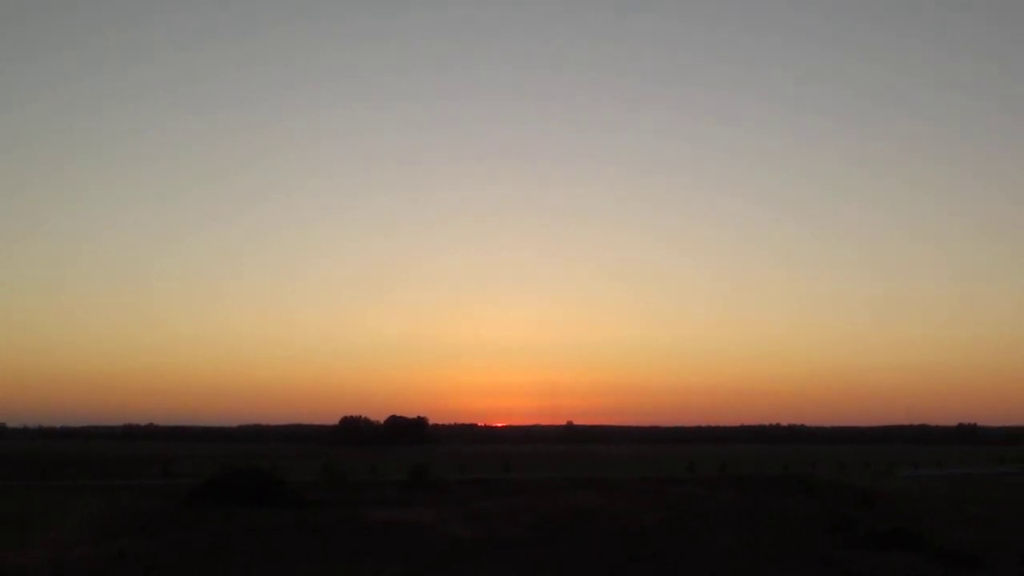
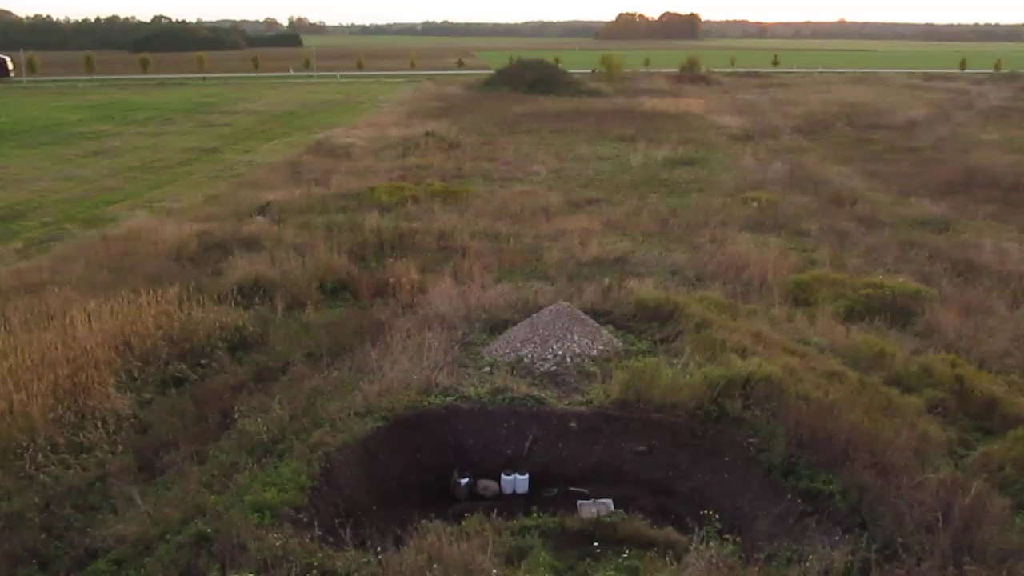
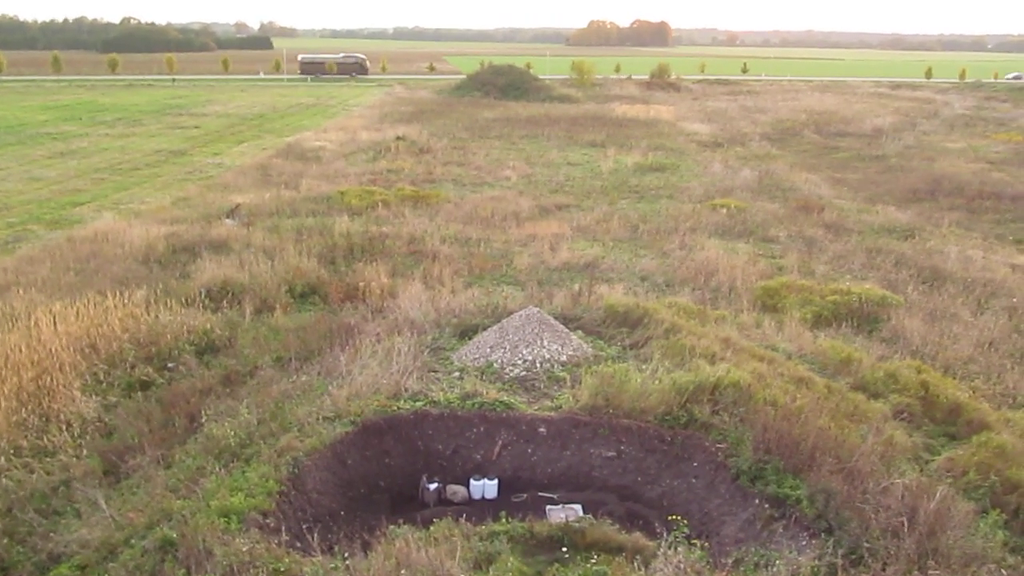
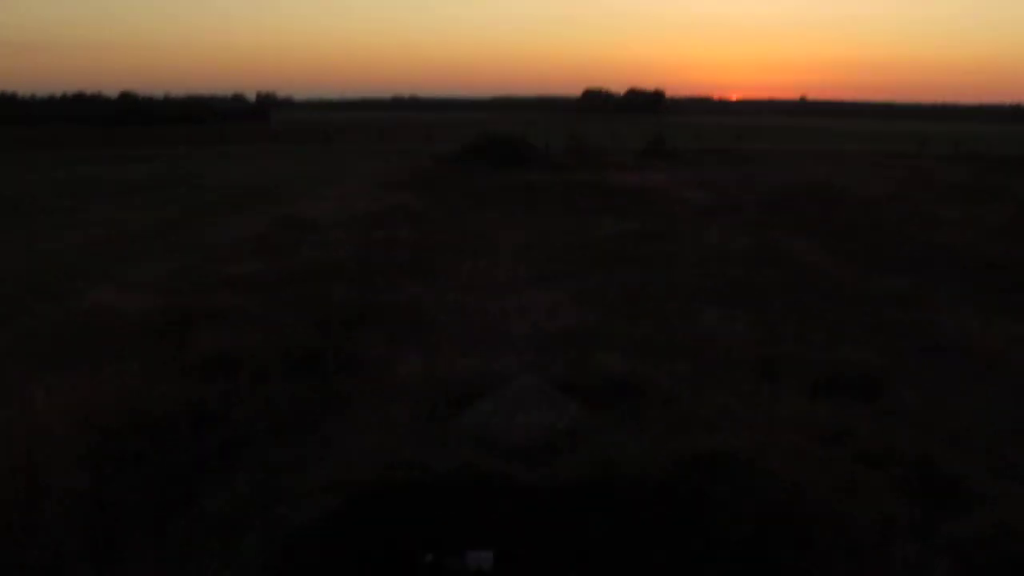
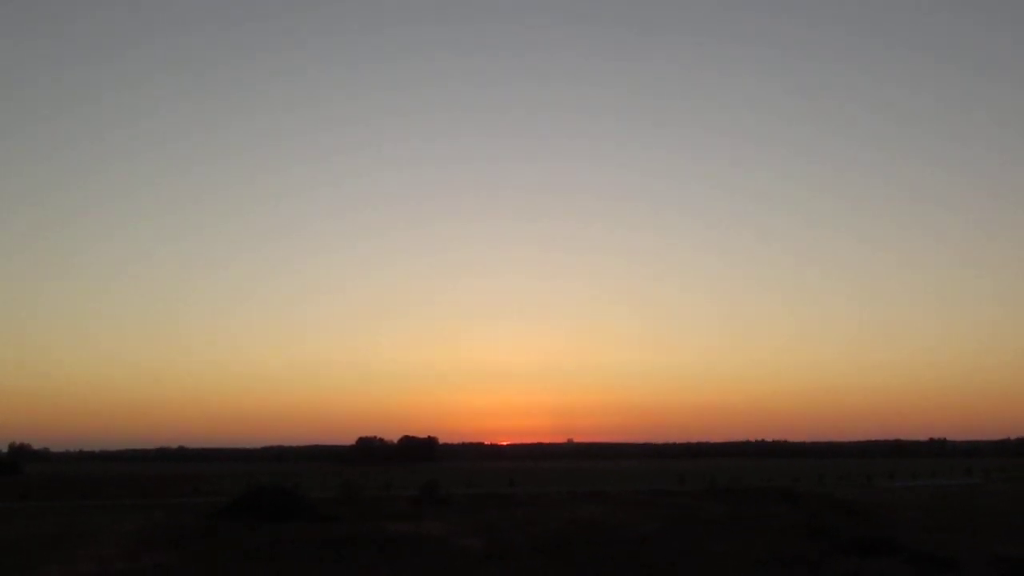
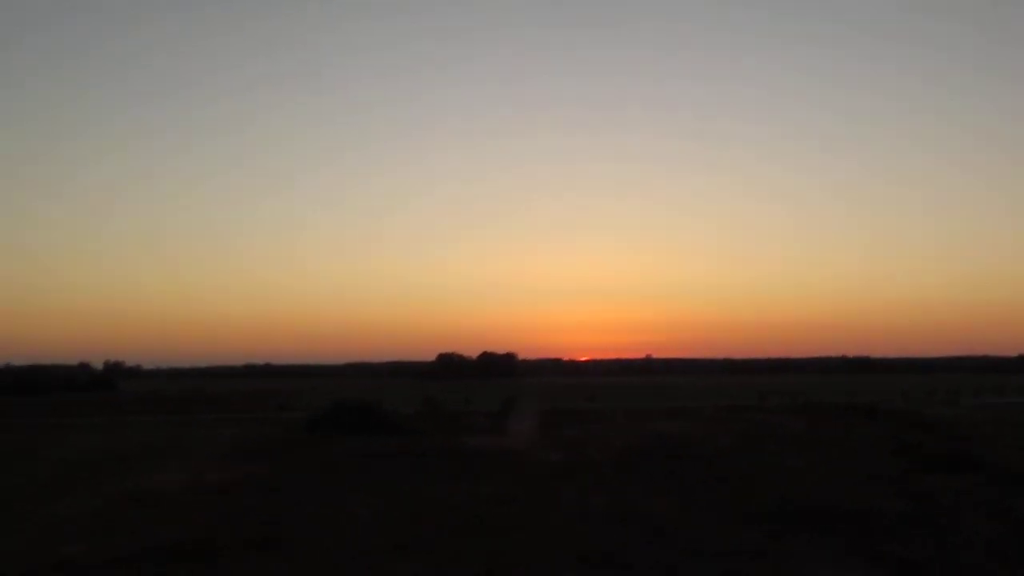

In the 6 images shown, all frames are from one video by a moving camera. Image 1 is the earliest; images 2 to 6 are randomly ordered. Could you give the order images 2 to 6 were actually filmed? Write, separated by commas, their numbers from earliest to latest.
5, 6, 4, 2, 3
